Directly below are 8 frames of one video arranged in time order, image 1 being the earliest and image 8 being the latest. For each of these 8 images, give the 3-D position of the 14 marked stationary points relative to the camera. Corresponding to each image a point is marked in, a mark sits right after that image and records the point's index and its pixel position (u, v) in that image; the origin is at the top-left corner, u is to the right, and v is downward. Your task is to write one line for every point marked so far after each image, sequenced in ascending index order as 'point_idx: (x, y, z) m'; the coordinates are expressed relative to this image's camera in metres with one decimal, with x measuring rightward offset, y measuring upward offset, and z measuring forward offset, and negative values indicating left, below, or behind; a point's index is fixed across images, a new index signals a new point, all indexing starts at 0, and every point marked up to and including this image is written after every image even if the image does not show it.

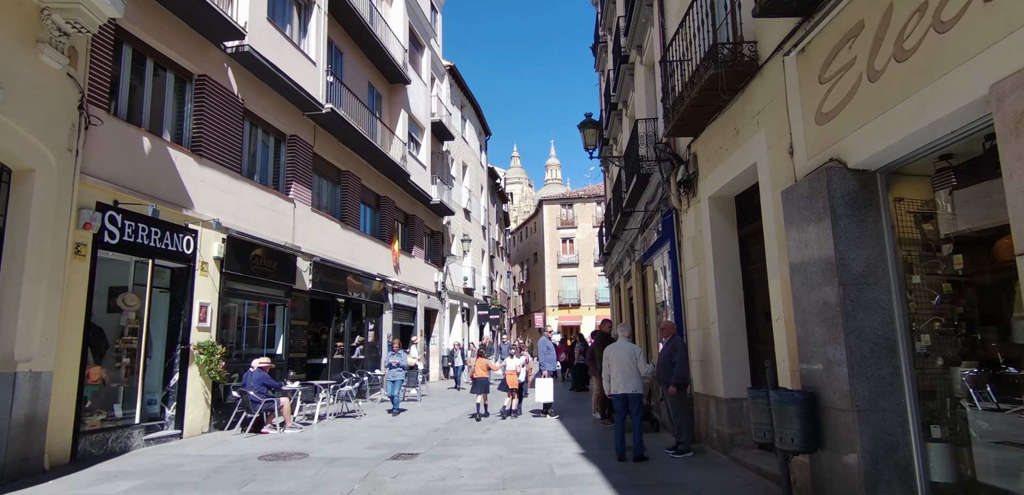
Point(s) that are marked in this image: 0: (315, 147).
0: (-5.0, +2.5, +14.1) m
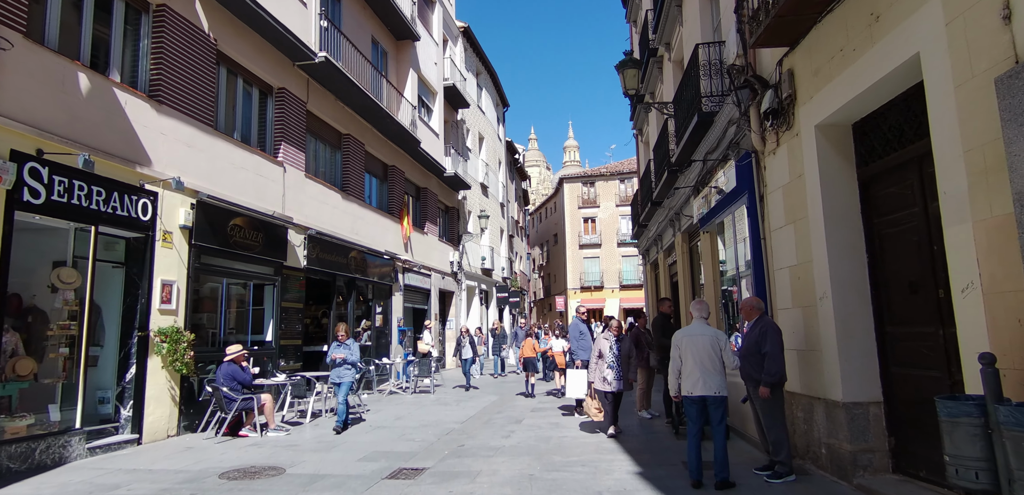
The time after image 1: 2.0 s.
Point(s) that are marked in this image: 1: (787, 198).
0: (-4.5, +3.1, +12.3) m
1: (+2.8, +0.5, +5.8) m
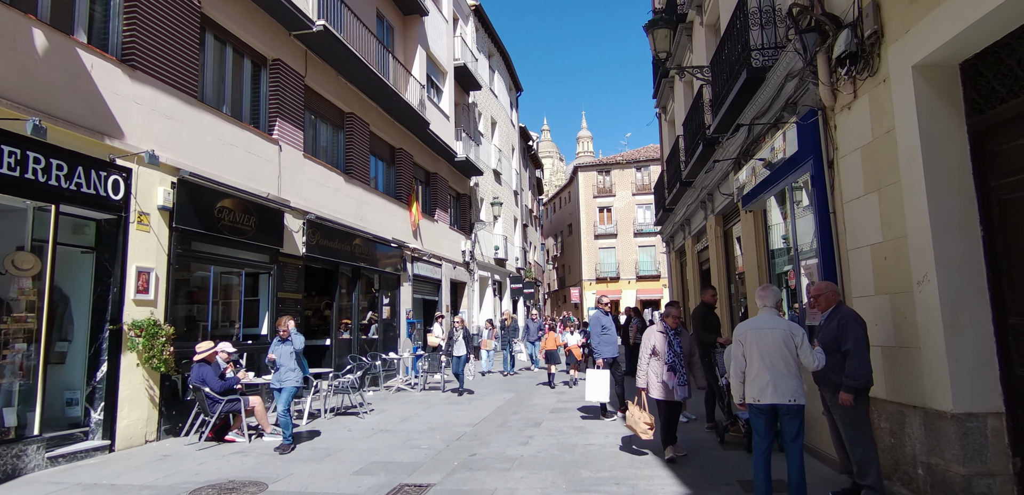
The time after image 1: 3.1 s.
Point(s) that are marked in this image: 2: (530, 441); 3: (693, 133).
0: (-4.2, +3.4, +11.4) m
1: (+3.0, +0.7, +4.7) m
2: (+0.2, -2.4, +7.0) m
3: (+3.3, +2.1, +10.3) m
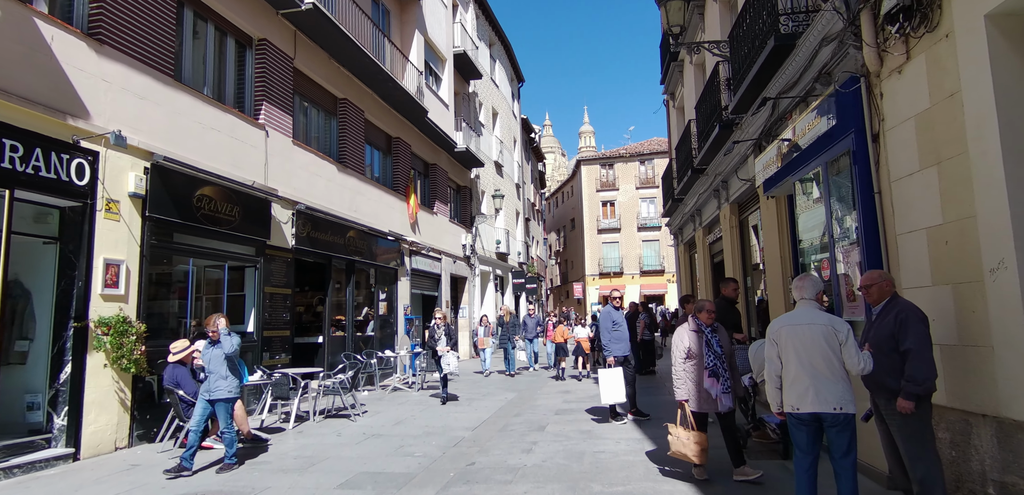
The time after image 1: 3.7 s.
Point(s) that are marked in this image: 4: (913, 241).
0: (-4.1, +3.6, +10.8) m
1: (+3.0, +0.9, +4.1) m
2: (+0.2, -2.3, +6.4) m
3: (+3.3, +2.3, +9.6) m
4: (+3.0, 0.0, +4.2) m
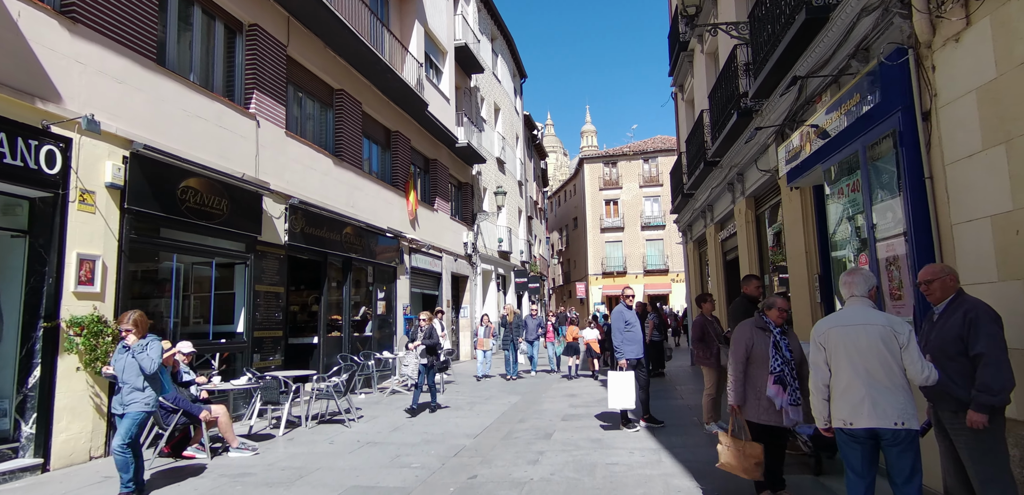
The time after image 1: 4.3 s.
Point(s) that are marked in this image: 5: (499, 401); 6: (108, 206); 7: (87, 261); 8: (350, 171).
0: (-4.1, +3.6, +10.3) m
1: (+3.1, +0.9, +3.6) m
2: (+0.3, -2.2, +5.9) m
3: (+3.4, +2.3, +9.1) m
4: (+3.1, +0.1, +3.7) m
5: (-0.2, -2.7, +10.0) m
6: (-4.7, +0.5, +6.6) m
7: (-4.7, -0.2, +6.2) m
8: (-3.5, +1.6, +12.1) m
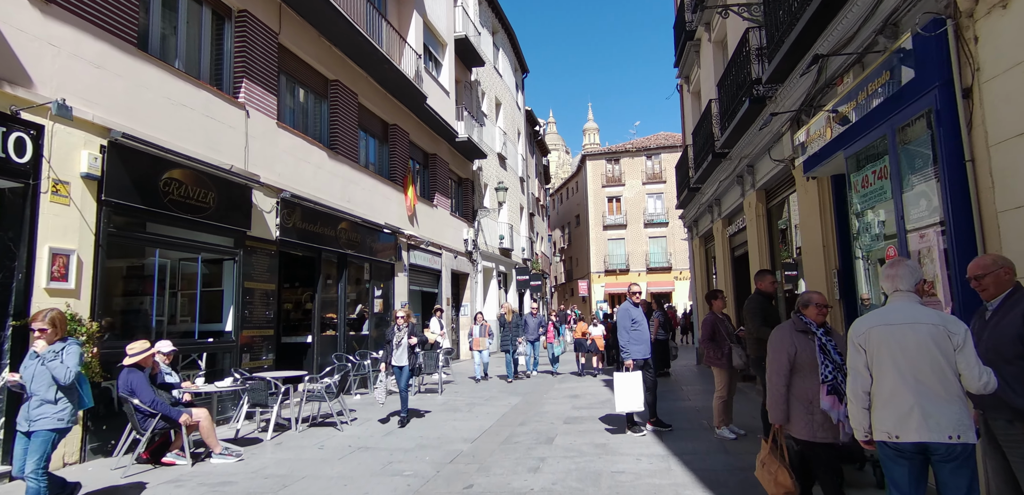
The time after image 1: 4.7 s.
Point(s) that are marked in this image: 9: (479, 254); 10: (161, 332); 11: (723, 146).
0: (-4.1, +3.7, +9.9) m
1: (+3.0, +1.0, +3.2) m
2: (+0.3, -2.1, +5.5) m
3: (+3.4, +2.4, +8.8) m
4: (+3.1, +0.2, +3.3) m
5: (-0.2, -2.6, +9.6) m
6: (-4.7, +0.5, +6.2) m
7: (-4.7, -0.1, +5.9) m
8: (-3.5, +1.7, +11.7) m
9: (-1.2, -0.2, +20.0) m
10: (-4.7, -1.1, +7.5) m
11: (+3.5, +1.7, +9.2) m
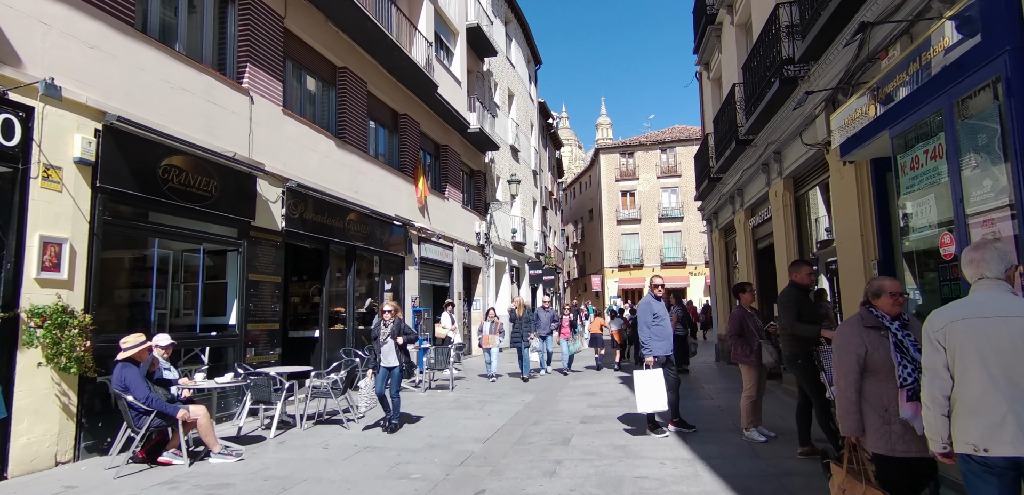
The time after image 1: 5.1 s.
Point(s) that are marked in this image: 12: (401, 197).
0: (-3.8, +3.9, +9.6) m
1: (+3.1, +1.1, +2.7) m
2: (+0.4, -2.0, +5.2) m
3: (+3.6, +2.5, +8.3) m
4: (+3.1, +0.3, +2.9) m
5: (0.0, -2.5, +9.2) m
6: (-4.6, +0.7, +5.9) m
7: (-4.6, 0.0, +5.6) m
8: (-3.2, +1.9, +11.4) m
9: (-0.7, 0.0, +19.6) m
10: (-4.5, -1.0, +7.2) m
11: (+3.7, +1.8, +8.8) m
12: (-2.6, +1.2, +13.4) m
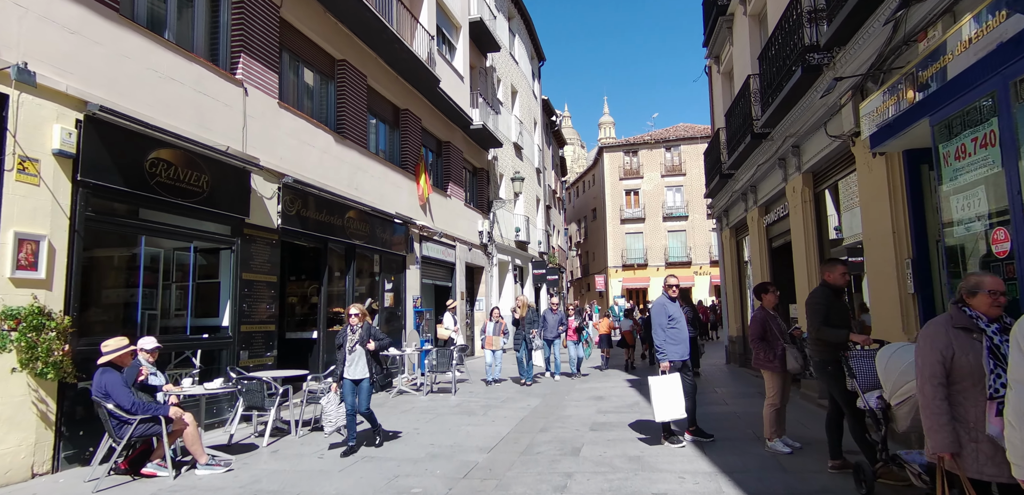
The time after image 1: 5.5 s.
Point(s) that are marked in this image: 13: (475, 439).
0: (-3.8, +3.9, +9.2) m
1: (+3.2, +1.1, +2.4) m
2: (+0.5, -2.0, +4.8) m
3: (+3.7, +2.6, +7.9) m
4: (+3.2, +0.3, +2.5) m
5: (+0.1, -2.5, +8.9) m
6: (-4.5, +0.7, +5.6) m
7: (-4.5, +0.1, +5.3) m
8: (-3.1, +1.9, +11.1) m
9: (-0.6, 0.0, +19.2) m
10: (-4.4, -1.0, +6.9) m
11: (+3.8, +1.8, +8.4) m
12: (-2.5, +1.2, +13.0) m
13: (-0.4, -2.2, +6.6) m
